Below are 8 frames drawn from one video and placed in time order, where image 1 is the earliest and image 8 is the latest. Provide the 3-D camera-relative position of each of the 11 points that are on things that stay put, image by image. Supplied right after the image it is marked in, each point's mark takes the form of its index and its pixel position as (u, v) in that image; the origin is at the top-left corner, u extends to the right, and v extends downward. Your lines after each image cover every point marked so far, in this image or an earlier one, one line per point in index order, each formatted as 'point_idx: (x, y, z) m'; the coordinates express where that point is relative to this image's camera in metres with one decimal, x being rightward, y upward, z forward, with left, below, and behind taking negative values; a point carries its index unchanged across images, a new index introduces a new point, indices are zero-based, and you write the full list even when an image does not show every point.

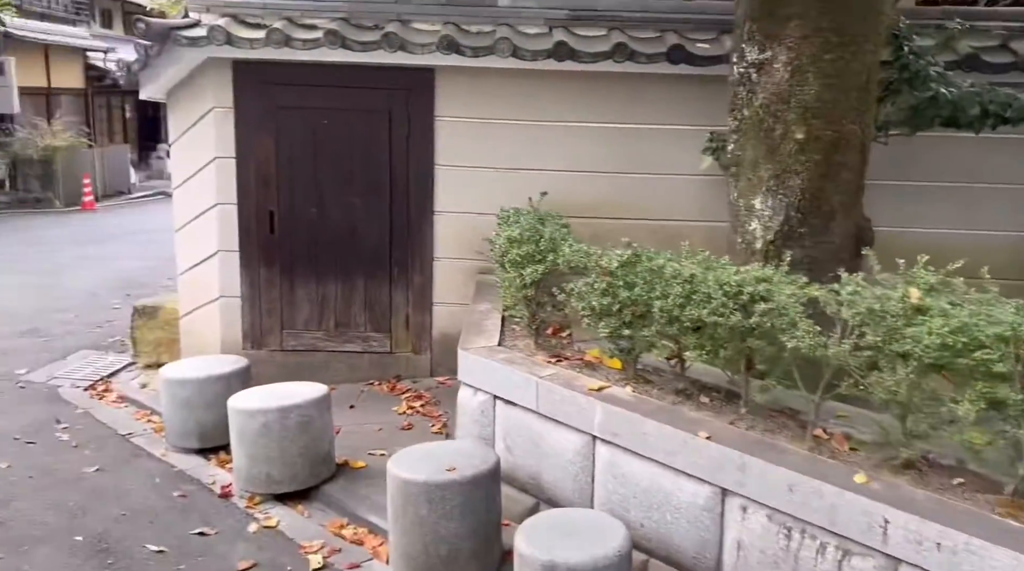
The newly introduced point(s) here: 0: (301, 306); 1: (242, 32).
0: (-1.1, -0.1, +5.0) m
1: (-1.2, +1.1, +4.1) m
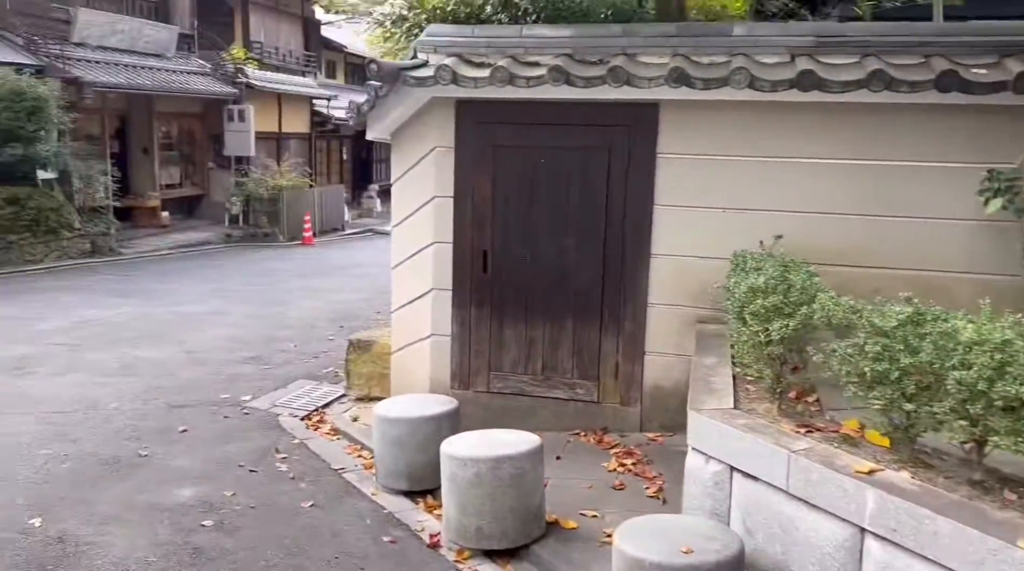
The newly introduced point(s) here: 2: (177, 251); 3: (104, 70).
0: (0.0, -0.3, +4.8) m
1: (-0.2, +1.0, +4.1) m
2: (-5.8, +0.6, +15.9) m
3: (-6.6, +3.5, +15.1) m
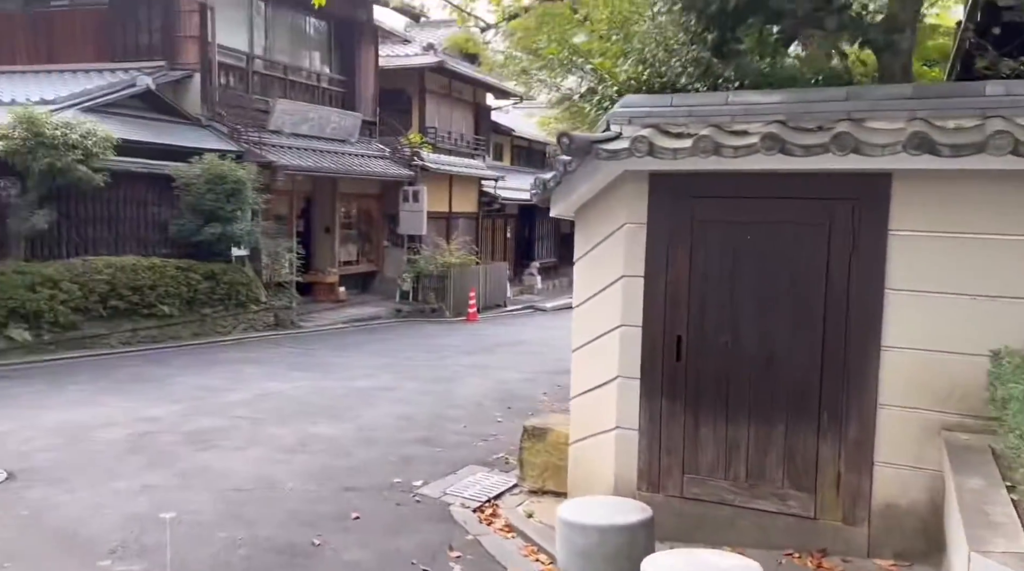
0: (+0.9, -0.8, +4.4) m
1: (+0.6, +0.6, +3.8) m
2: (-2.9, -0.7, +16.3) m
3: (-3.7, +2.2, +15.9) m
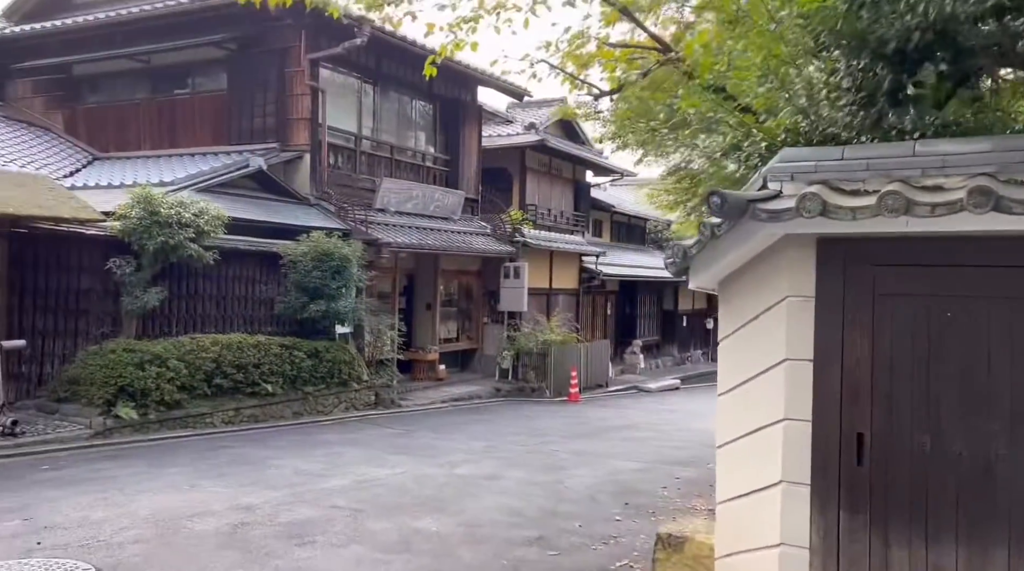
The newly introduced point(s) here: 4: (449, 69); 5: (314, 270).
0: (+1.5, -1.1, +3.6) m
1: (+1.1, +0.3, +3.2) m
2: (-1.0, -2.1, +15.9) m
3: (-1.9, +0.9, +15.8) m
4: (-1.2, +4.3, +18.2) m
5: (-2.7, +0.2, +12.7) m
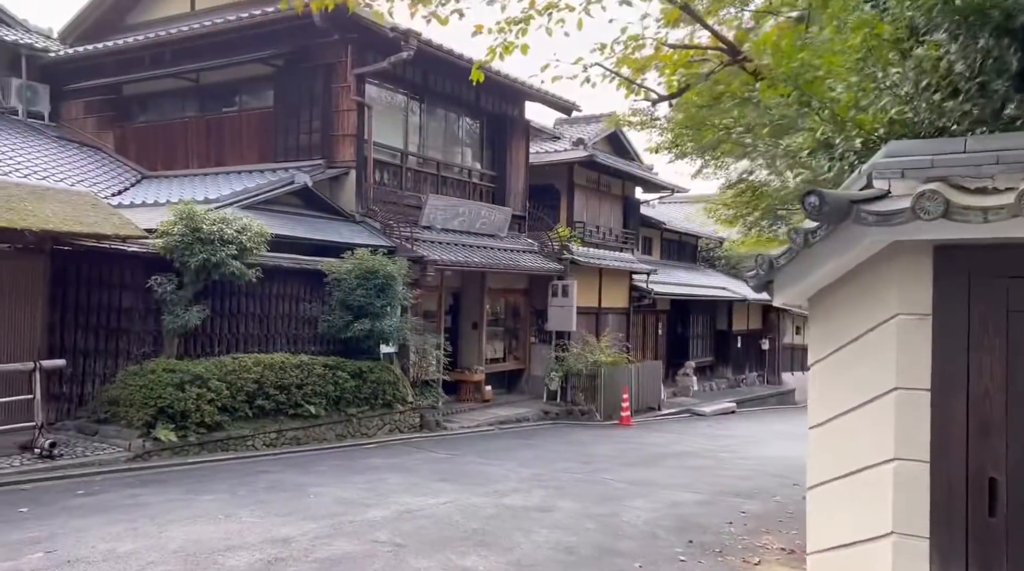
0: (+1.7, -1.2, +3.1) m
1: (+1.3, +0.2, +2.7) m
2: (-0.2, -2.4, +15.4) m
3: (-1.1, +0.6, +15.4) m
4: (-0.3, +3.9, +17.8) m
5: (-2.1, 0.0, +12.3) m
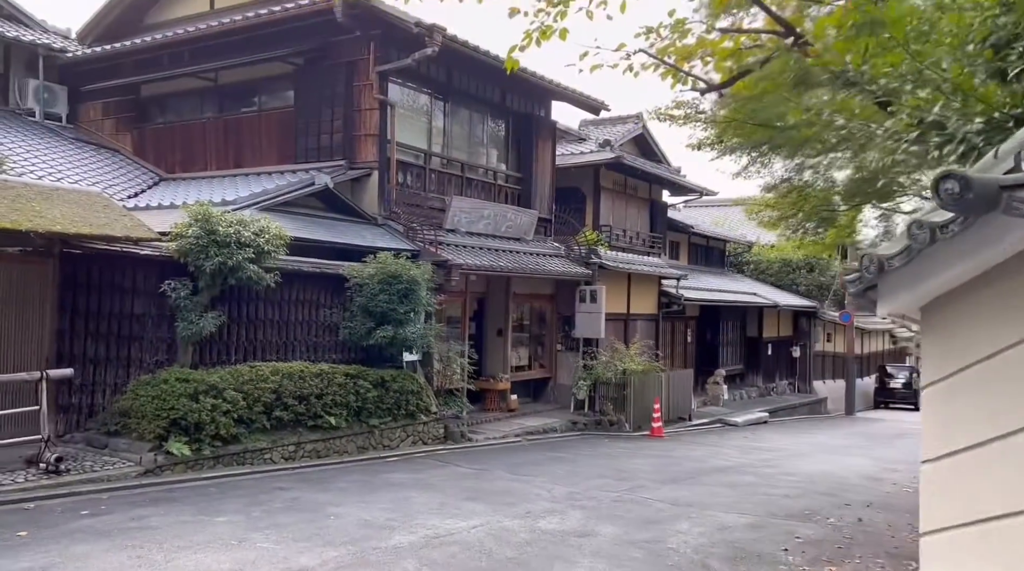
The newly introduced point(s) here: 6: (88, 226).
0: (+1.8, -1.2, +2.5) m
1: (+1.5, +0.2, +2.1) m
2: (+0.2, -2.5, +14.8) m
3: (-0.7, +0.5, +14.9) m
4: (+0.2, +3.8, +17.3) m
5: (-1.7, -0.1, +11.8) m
6: (-4.0, +0.6, +8.8) m
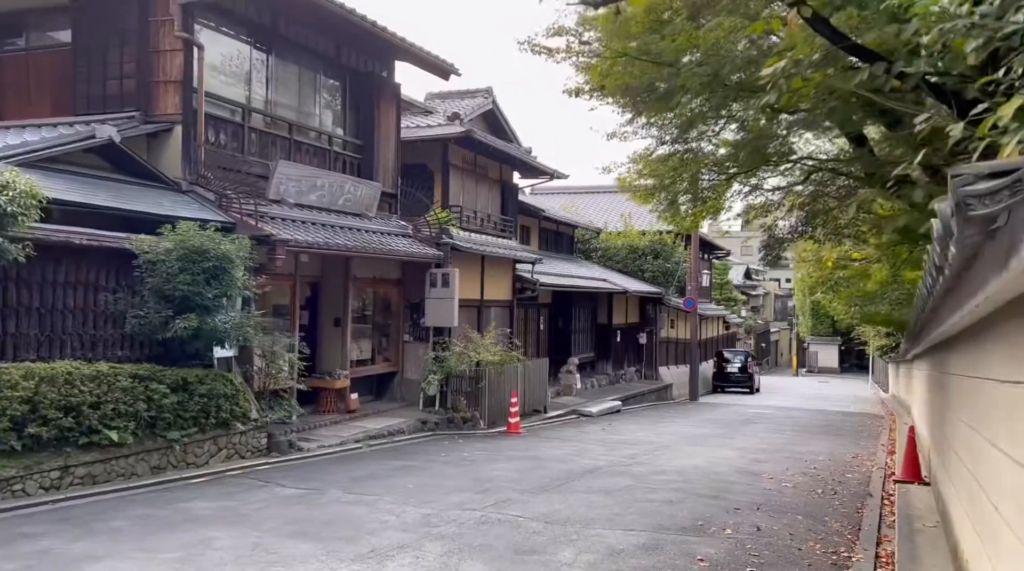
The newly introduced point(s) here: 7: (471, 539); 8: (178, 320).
0: (+1.7, -1.0, +0.8) m
1: (+1.4, +0.4, +0.4) m
2: (-2.0, -2.2, +12.7) m
3: (-2.9, +0.8, +12.6) m
4: (-2.5, +4.1, +15.1) m
5: (-3.4, +0.1, +9.4) m
6: (-5.2, +0.7, +6.1) m
7: (-0.3, -1.9, +7.2) m
8: (-3.4, -0.4, +9.5) m
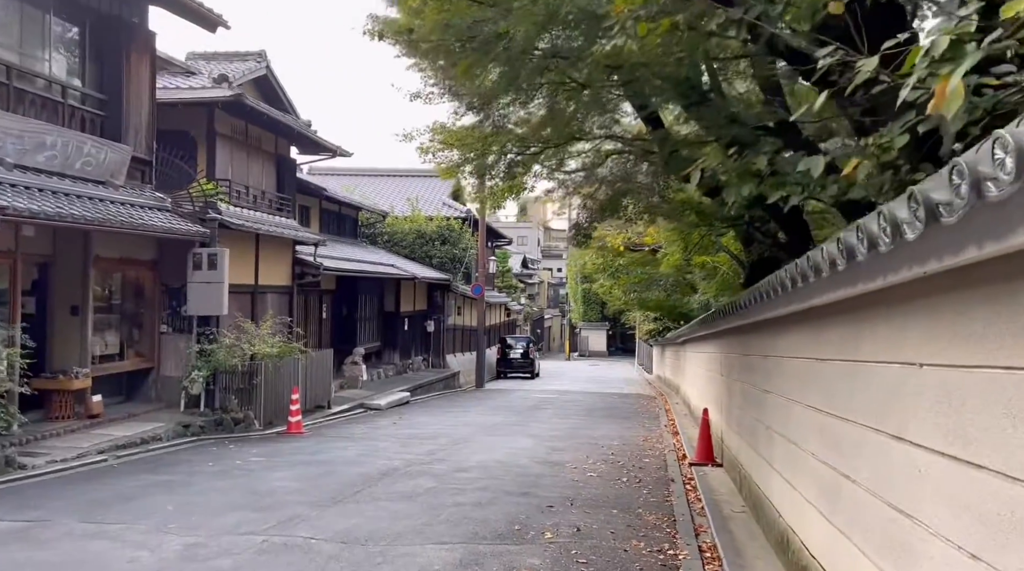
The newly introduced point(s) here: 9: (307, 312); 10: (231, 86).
0: (+1.9, -0.8, -0.1) m
1: (+1.7, +0.6, -0.7) m
2: (-4.5, -1.9, +10.6) m
3: (-5.4, +1.0, +10.2) m
4: (-5.6, +4.3, +12.7) m
5: (-5.1, +0.3, +7.0) m
6: (-6.1, +0.9, +3.3) m
7: (-1.6, -1.7, +5.6) m
8: (-5.2, -0.2, +7.0) m
9: (-4.4, -0.6, +20.0) m
10: (-5.5, +3.9, +18.1) m
